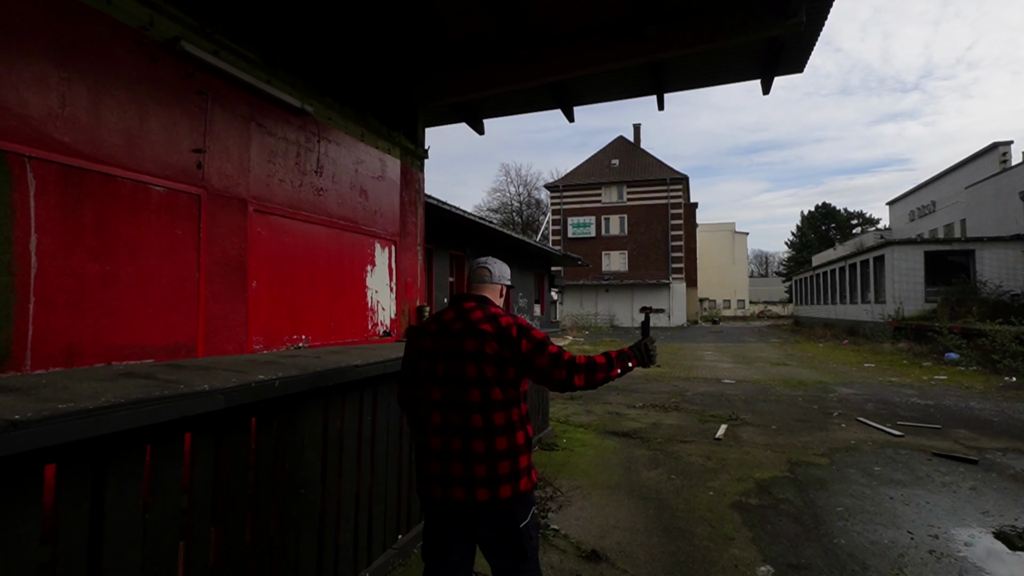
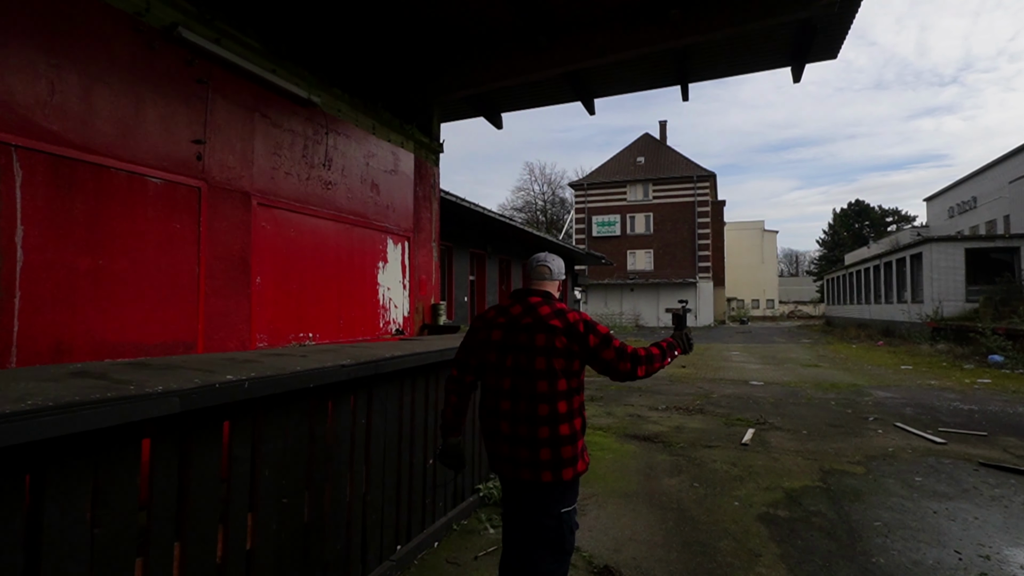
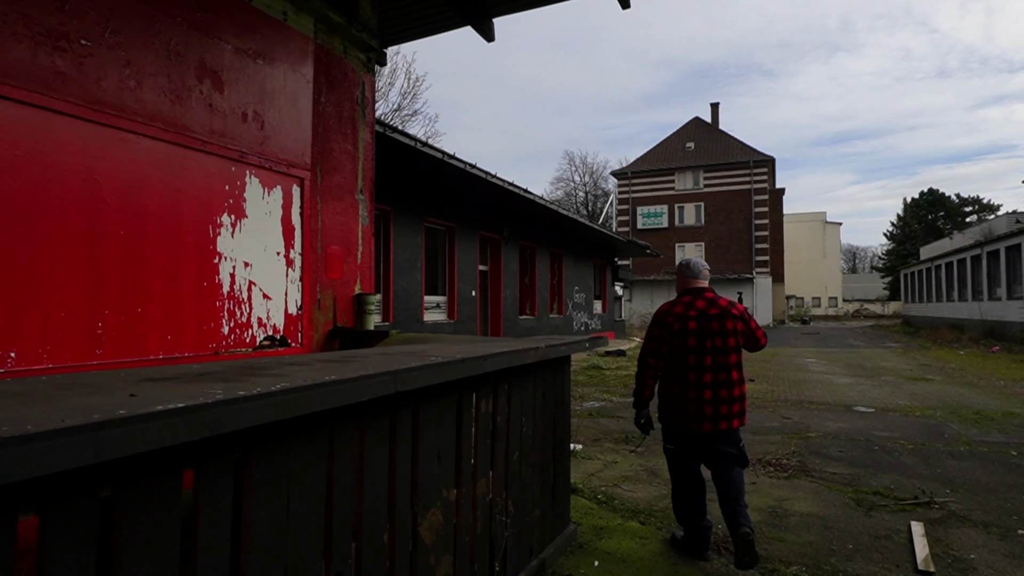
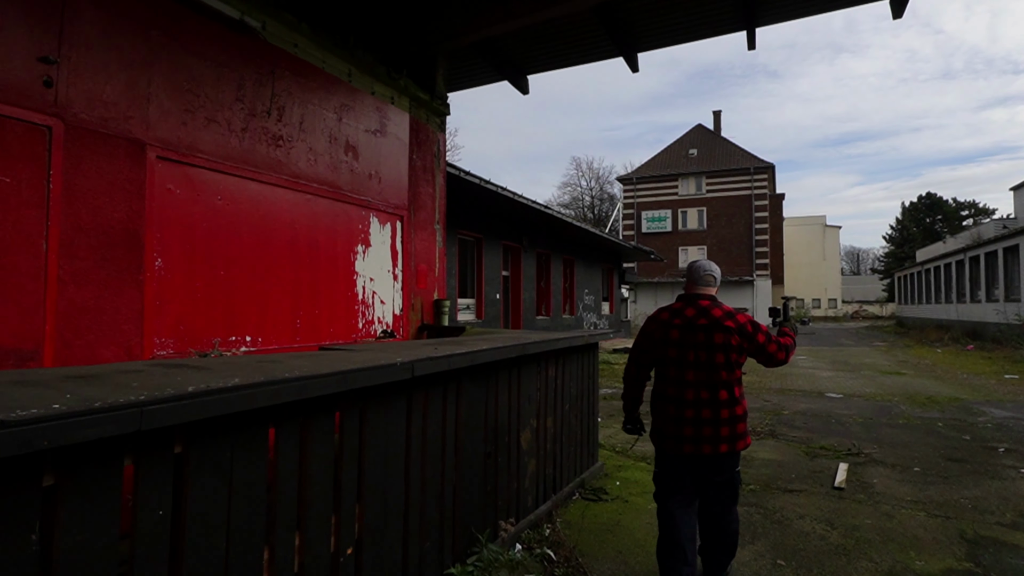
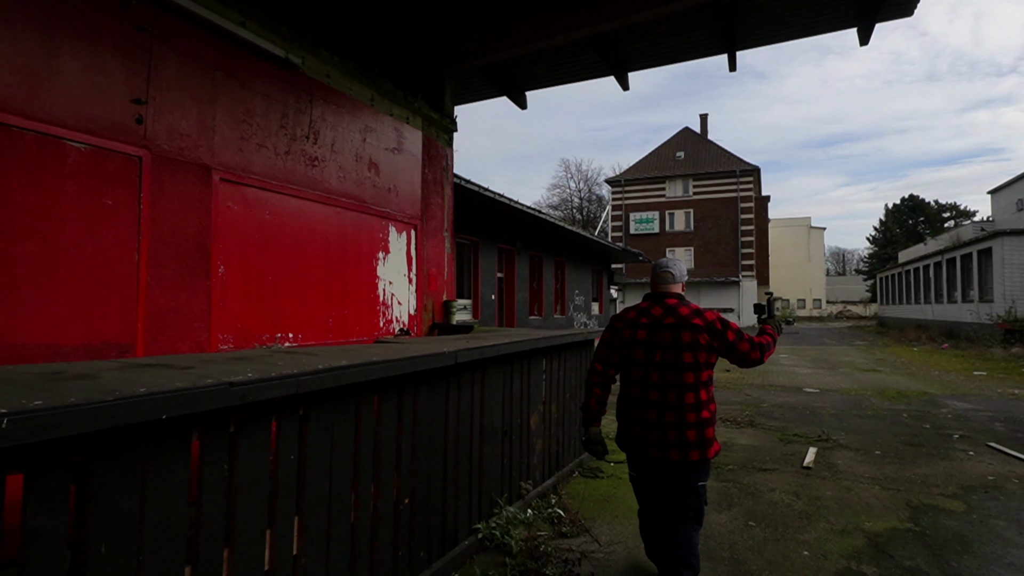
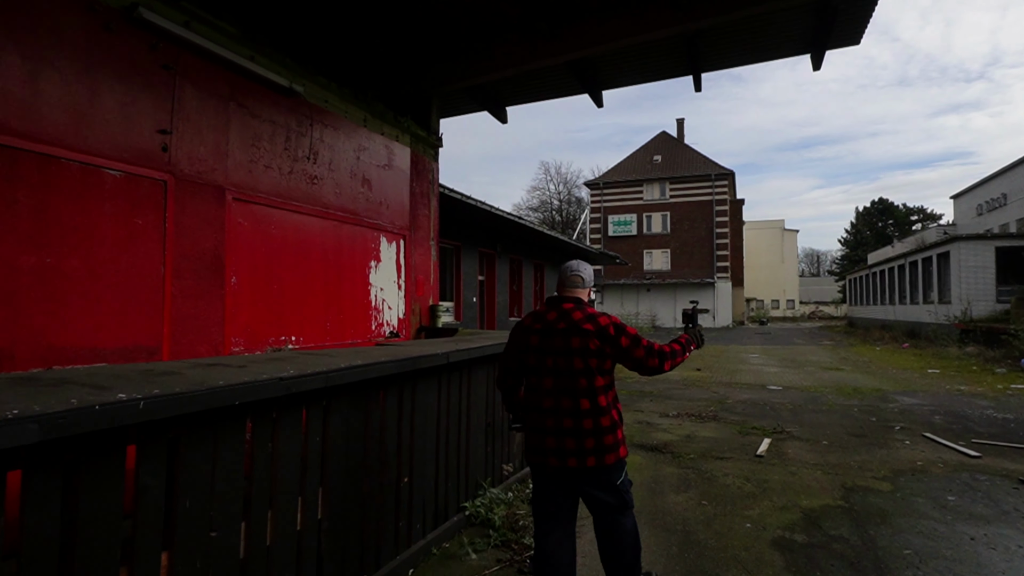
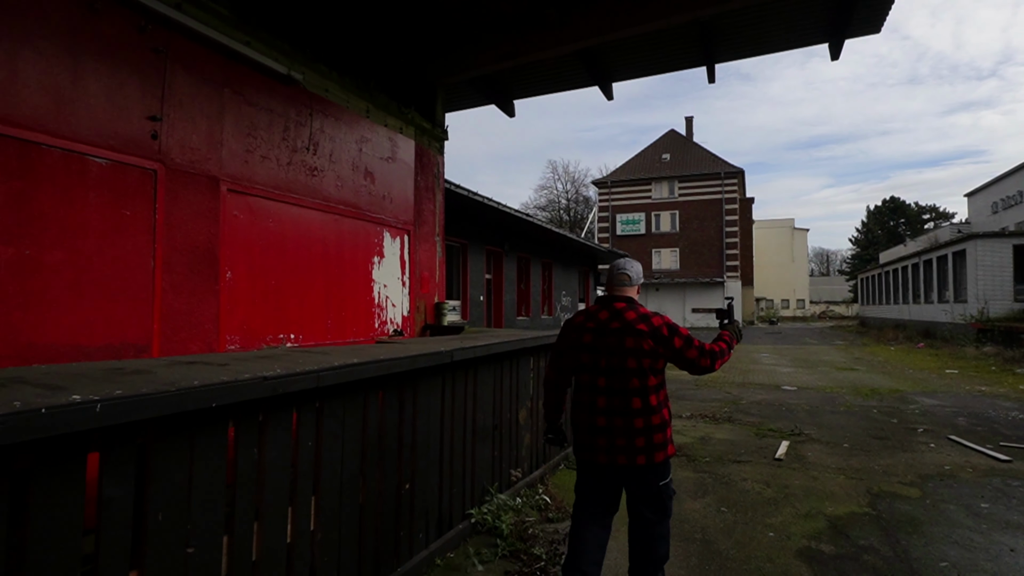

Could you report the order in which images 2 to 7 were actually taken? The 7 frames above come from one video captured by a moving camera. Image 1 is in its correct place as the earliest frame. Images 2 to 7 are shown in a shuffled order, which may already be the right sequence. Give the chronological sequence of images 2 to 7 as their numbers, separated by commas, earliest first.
2, 6, 7, 5, 4, 3
